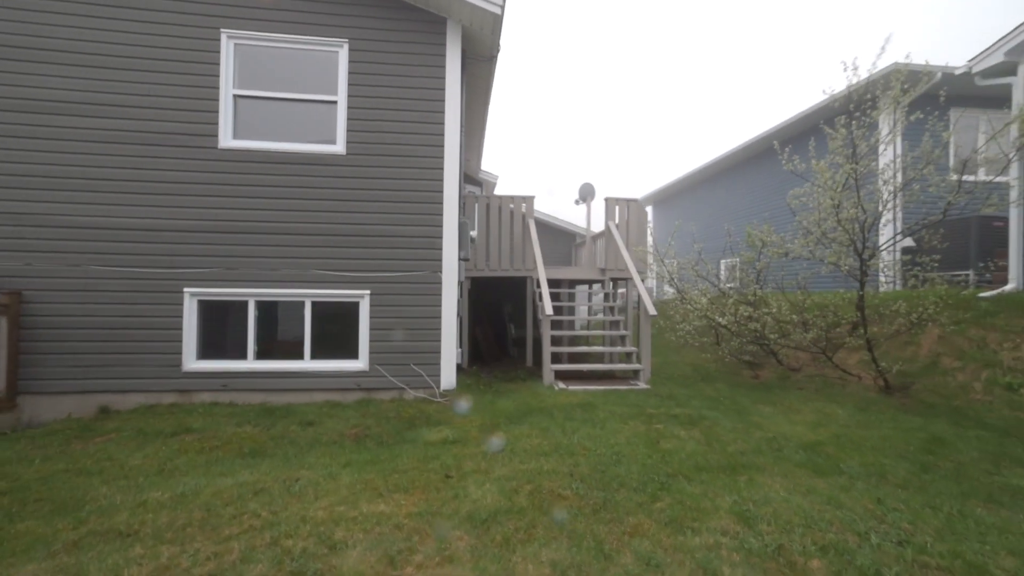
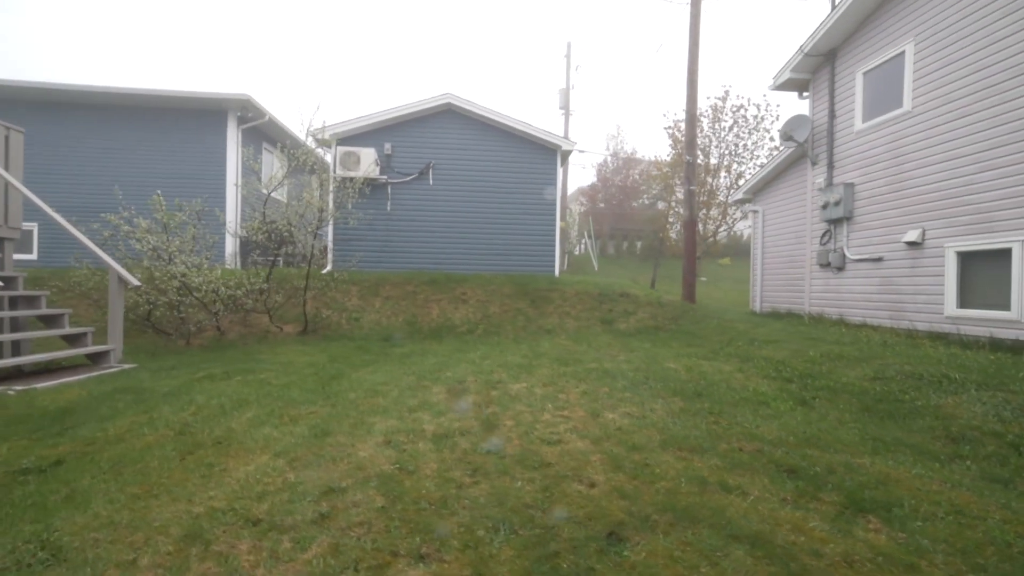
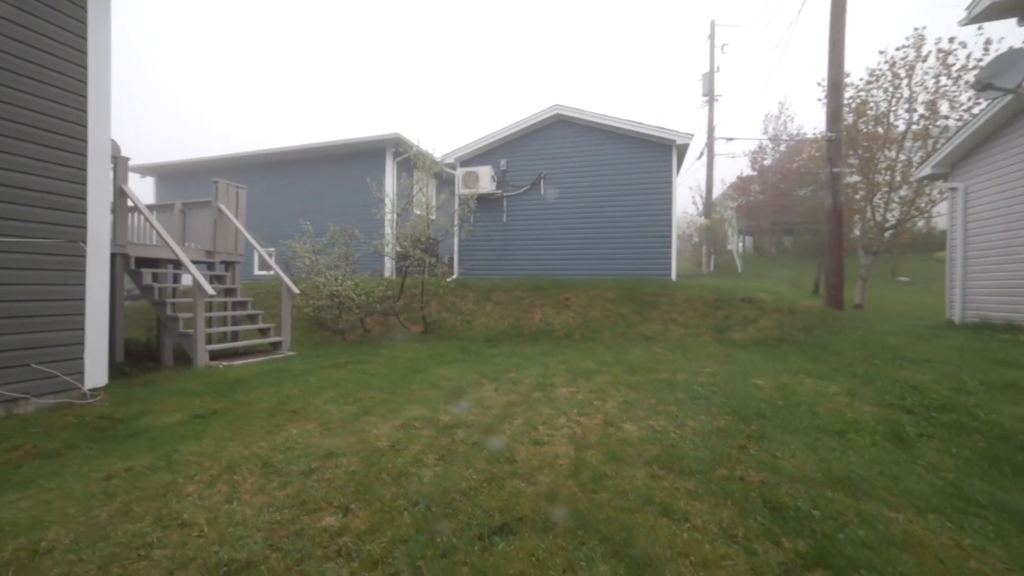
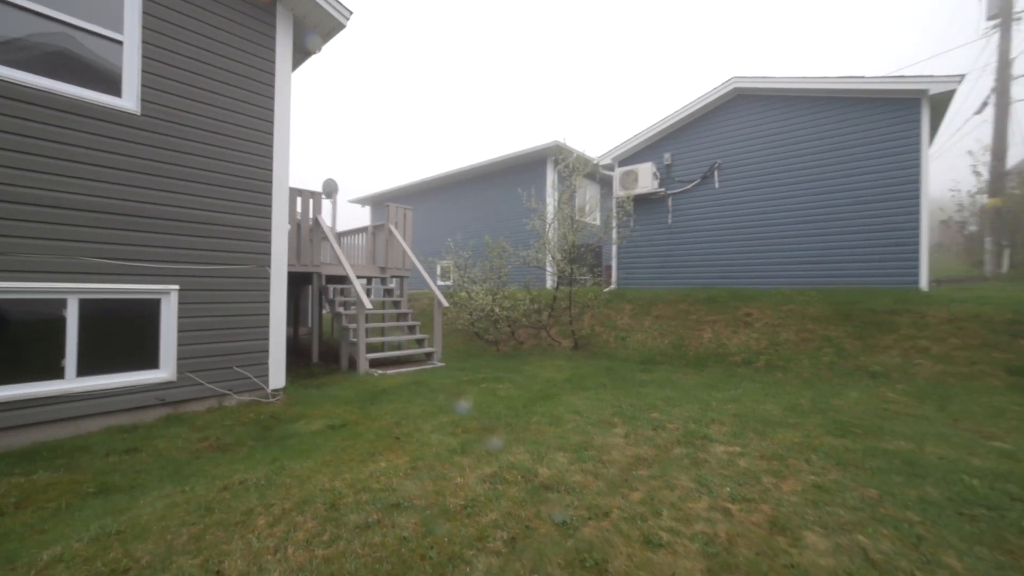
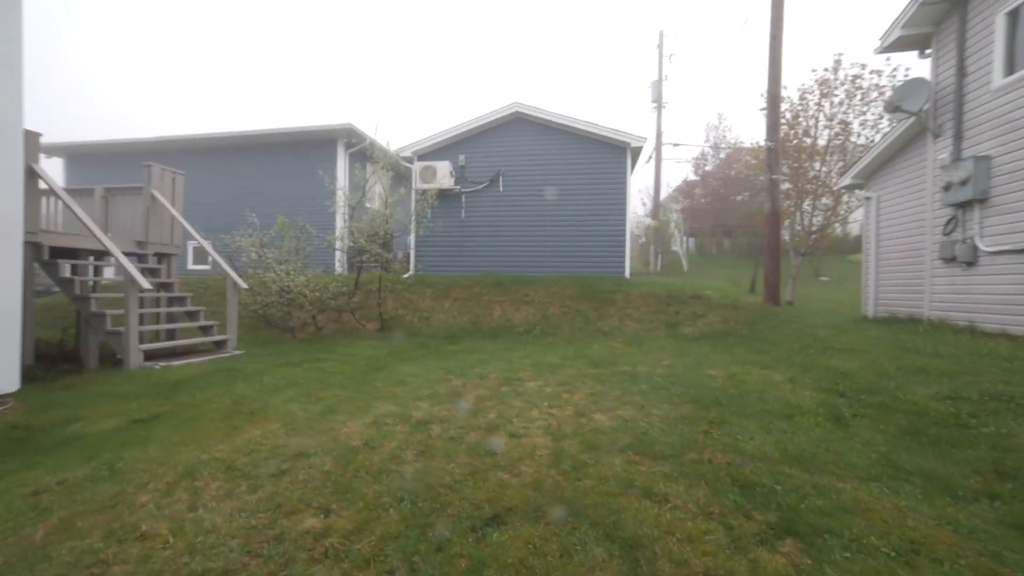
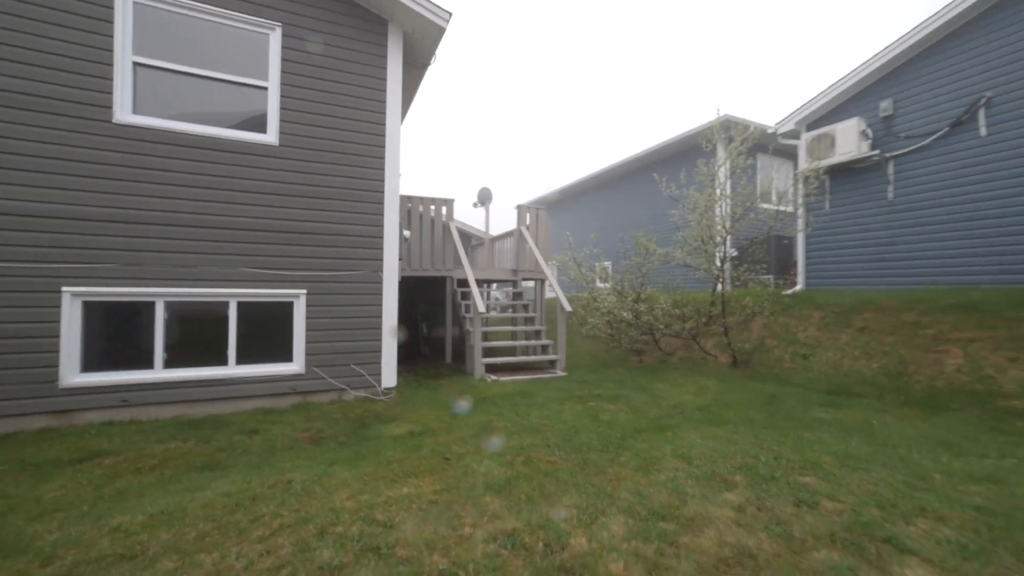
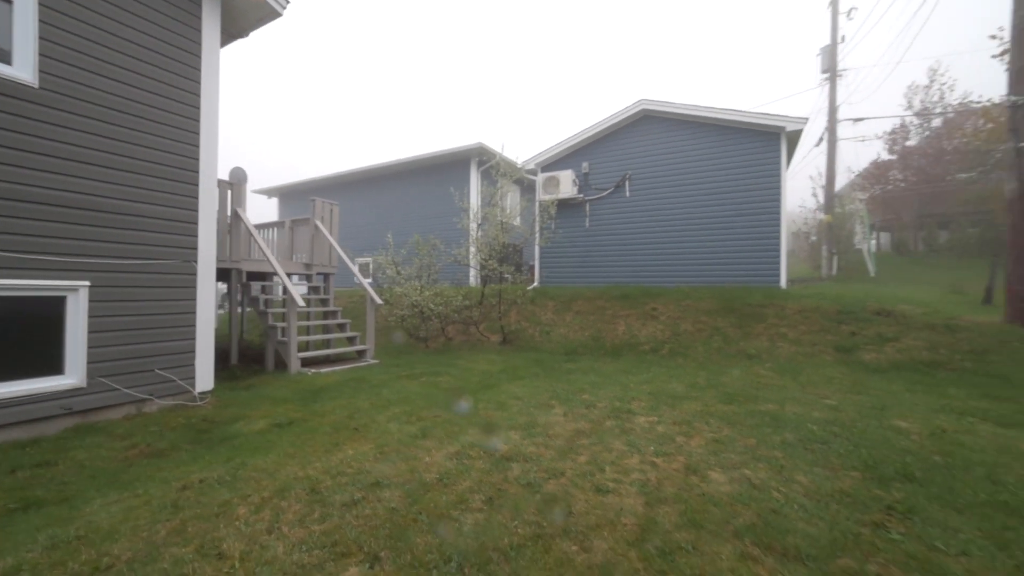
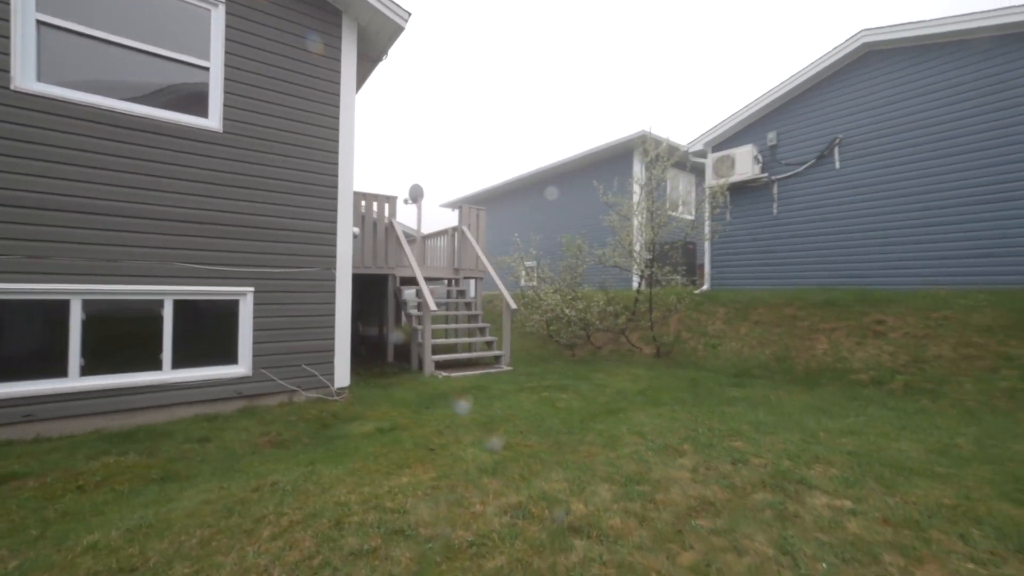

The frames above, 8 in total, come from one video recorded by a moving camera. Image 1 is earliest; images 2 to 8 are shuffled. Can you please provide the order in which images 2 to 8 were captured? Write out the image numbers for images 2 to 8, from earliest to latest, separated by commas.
6, 8, 4, 7, 3, 5, 2
